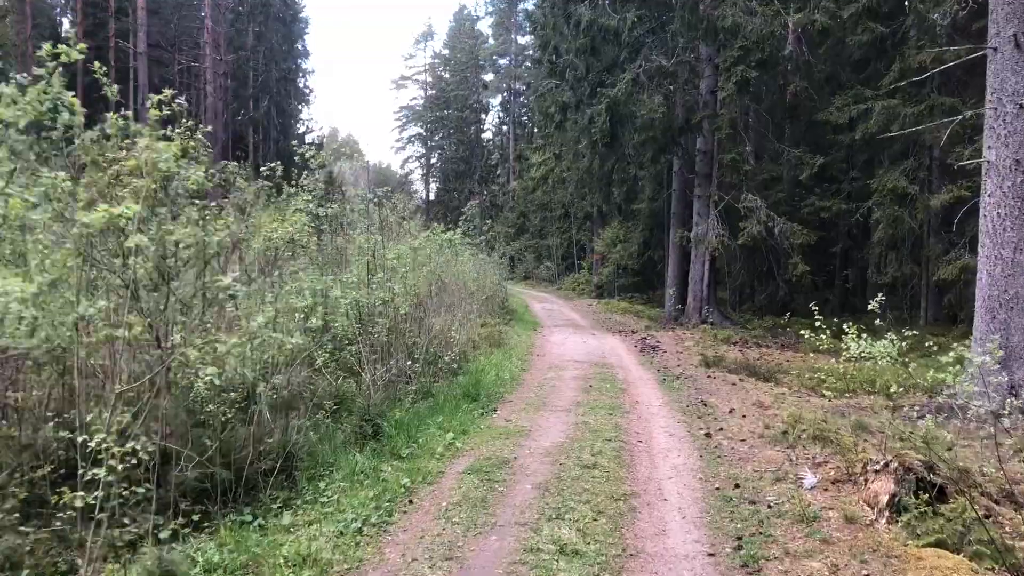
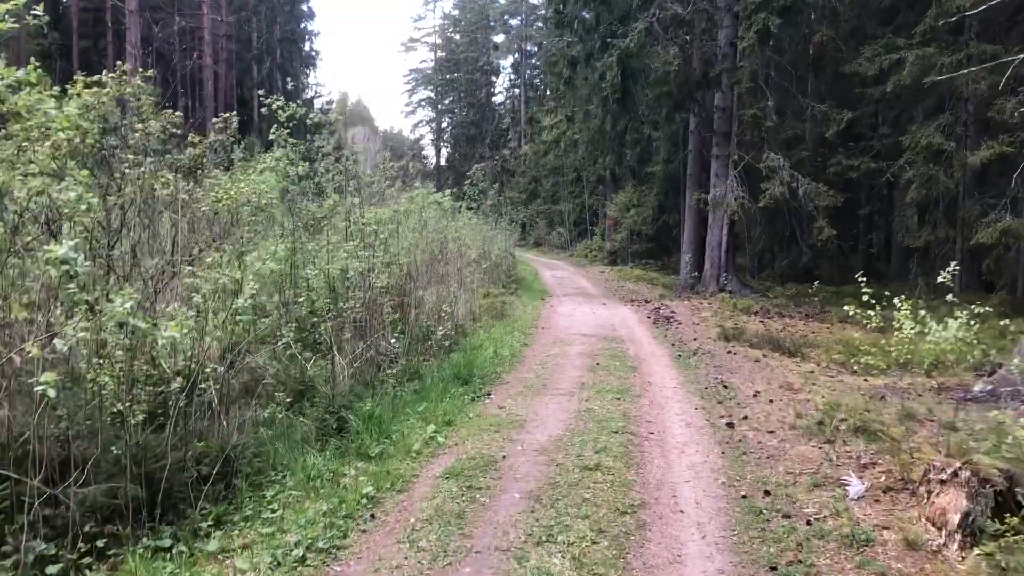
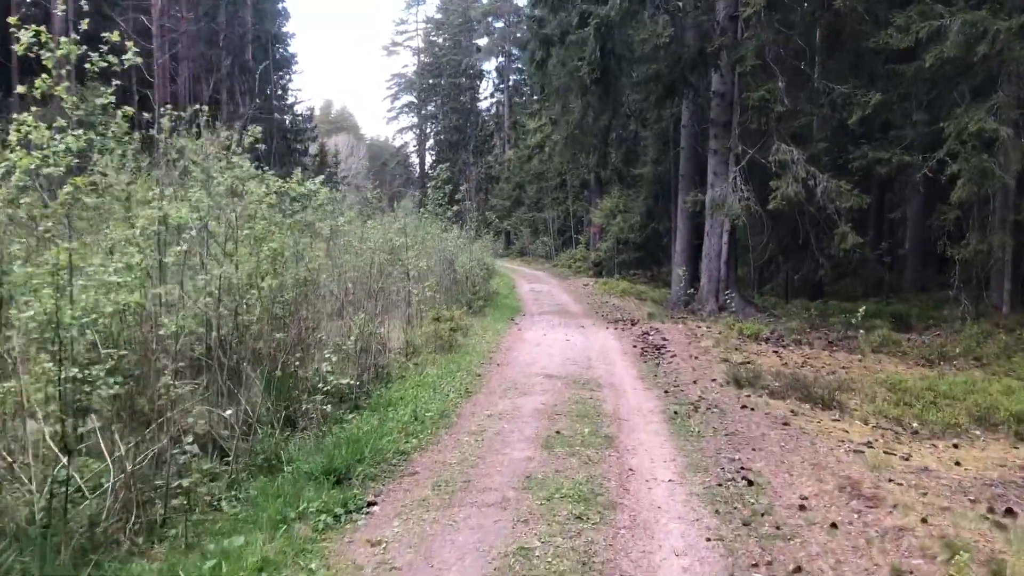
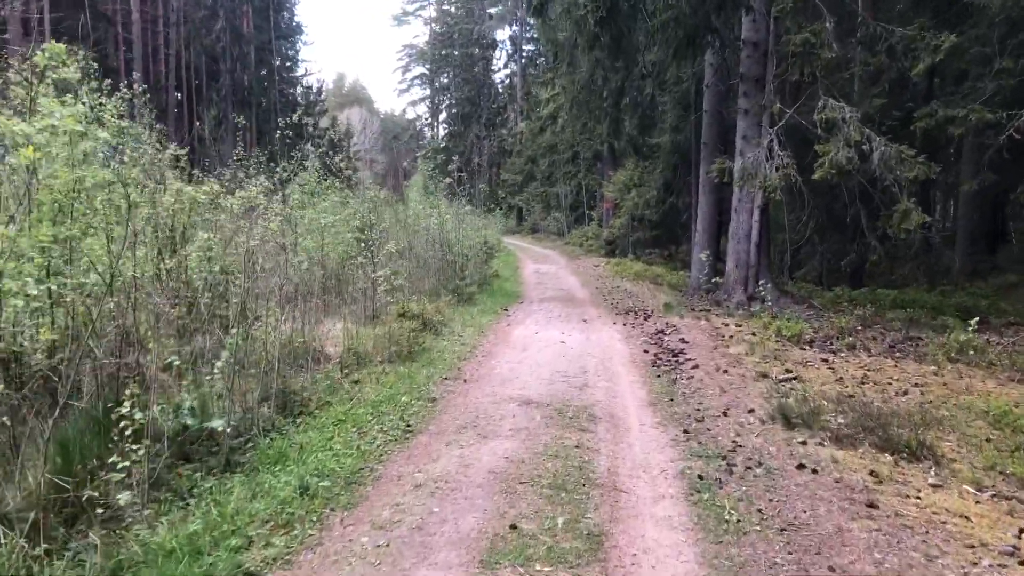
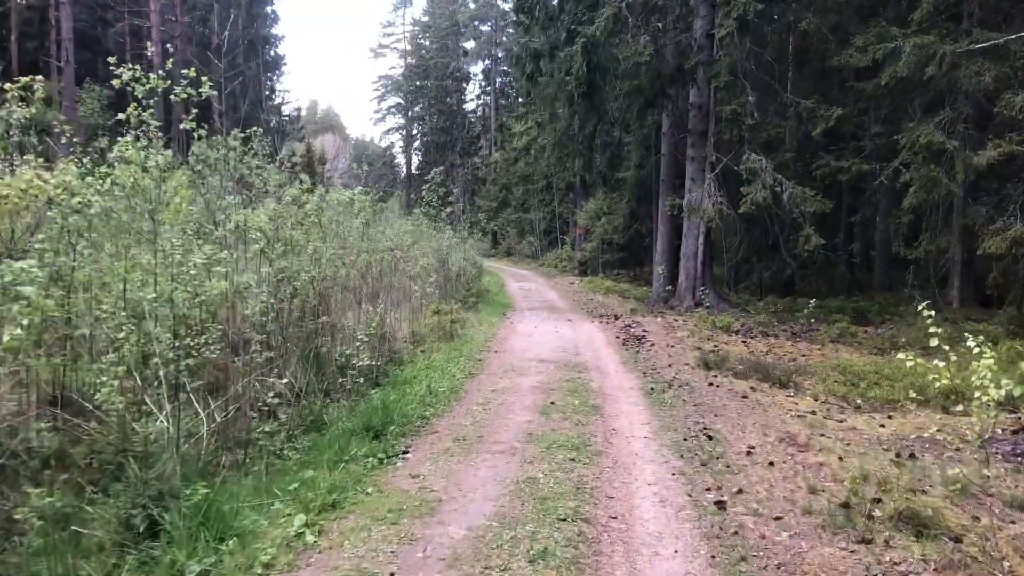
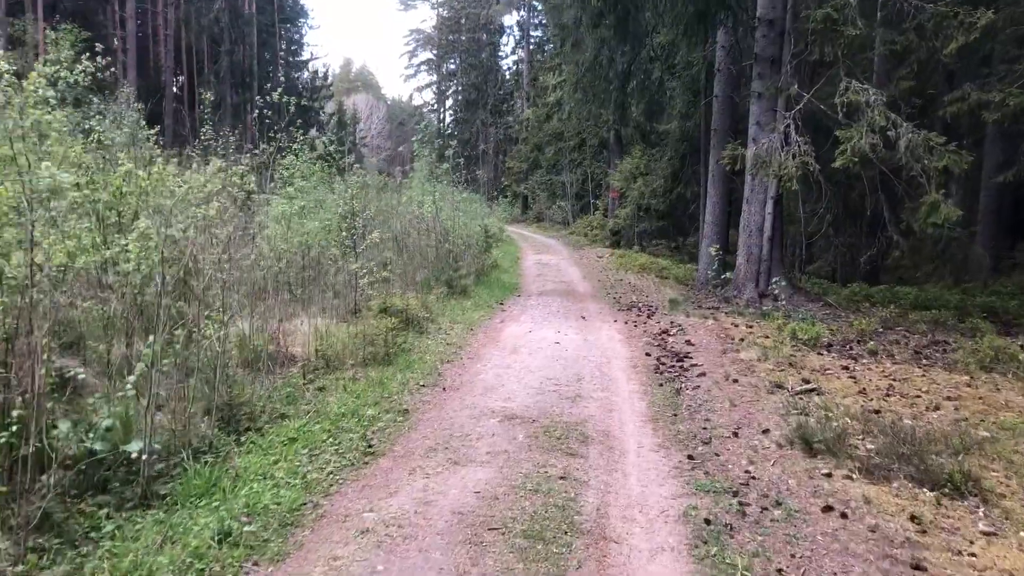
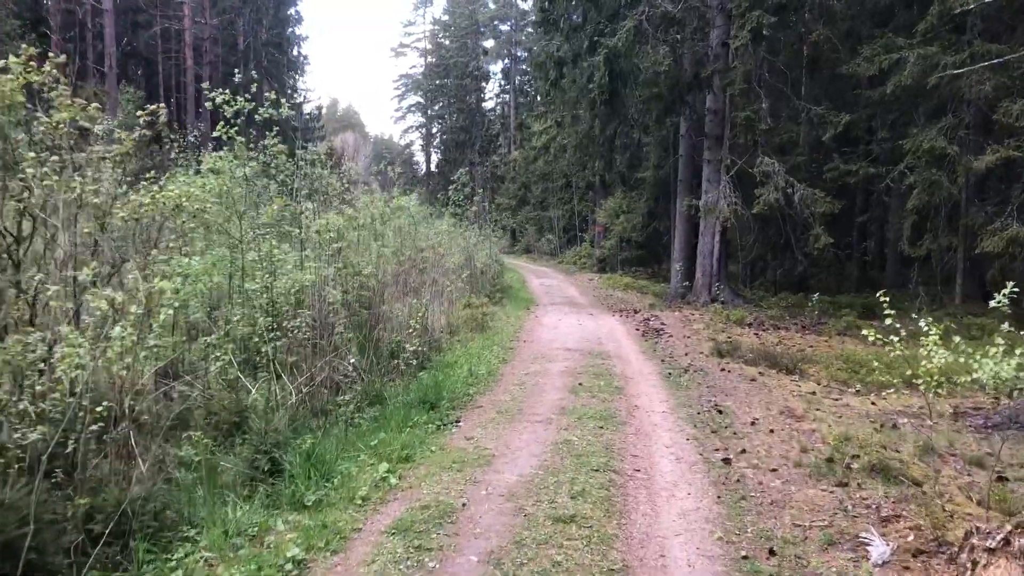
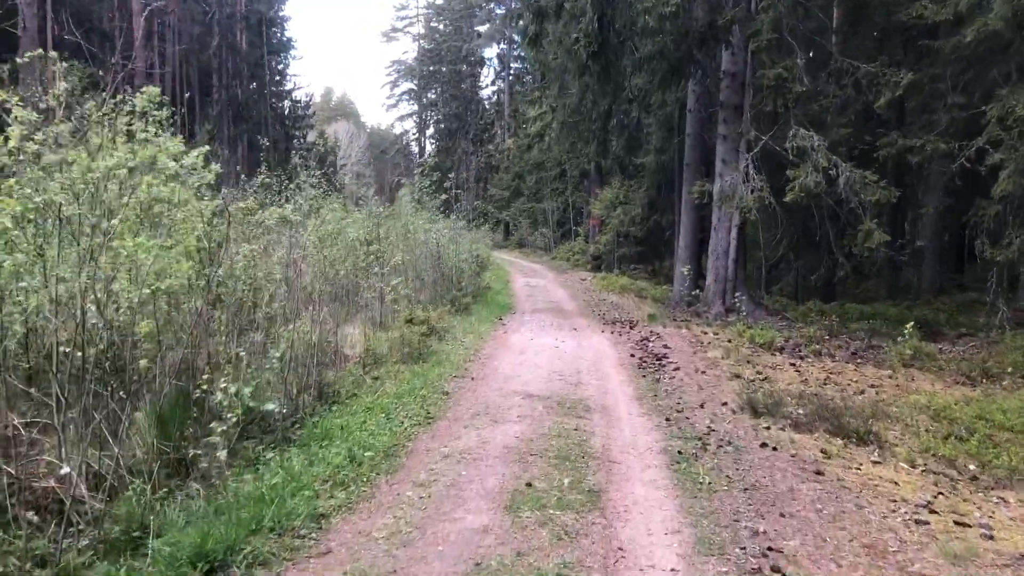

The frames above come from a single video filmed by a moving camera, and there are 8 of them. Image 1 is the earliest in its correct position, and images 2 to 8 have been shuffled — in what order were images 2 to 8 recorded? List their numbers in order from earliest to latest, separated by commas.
2, 7, 5, 3, 8, 4, 6
